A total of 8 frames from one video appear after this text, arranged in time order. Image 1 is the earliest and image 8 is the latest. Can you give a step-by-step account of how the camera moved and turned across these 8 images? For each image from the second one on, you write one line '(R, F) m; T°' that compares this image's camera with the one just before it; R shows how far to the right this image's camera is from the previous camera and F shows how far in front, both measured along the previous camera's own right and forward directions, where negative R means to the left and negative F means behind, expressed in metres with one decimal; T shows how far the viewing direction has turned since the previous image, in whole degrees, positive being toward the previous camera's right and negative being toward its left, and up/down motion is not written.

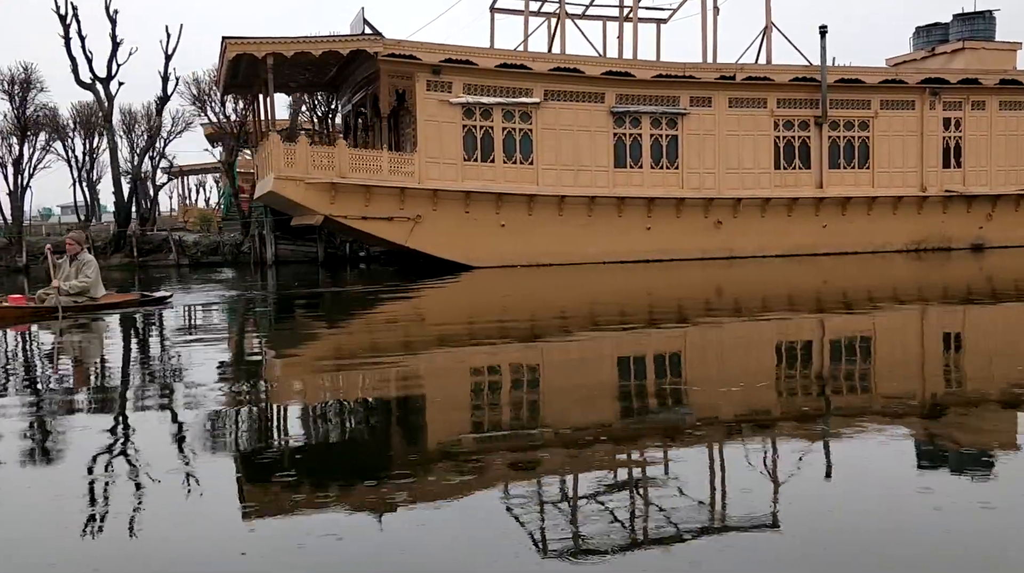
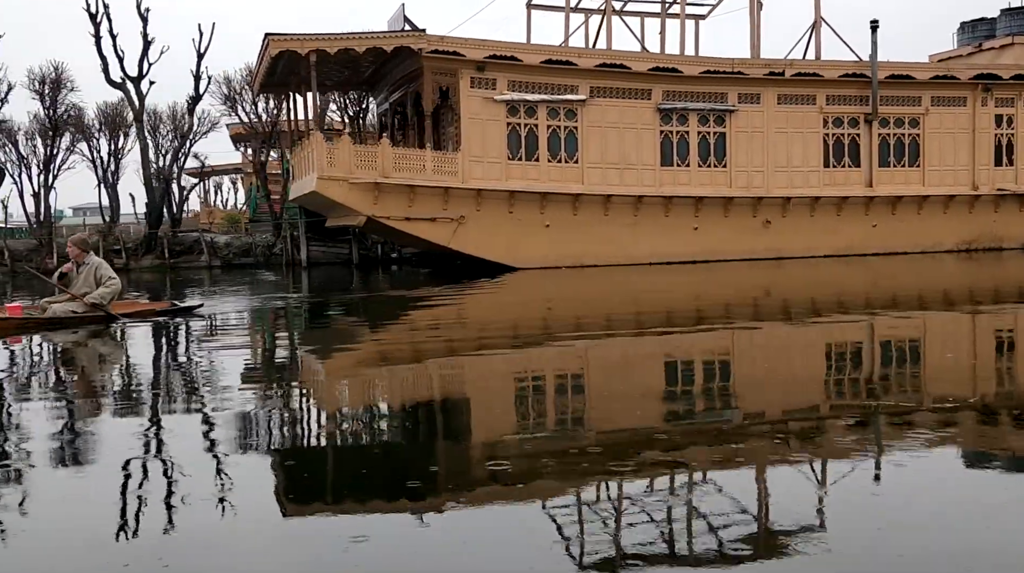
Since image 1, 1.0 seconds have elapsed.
(-0.3, +0.3) m; -1°
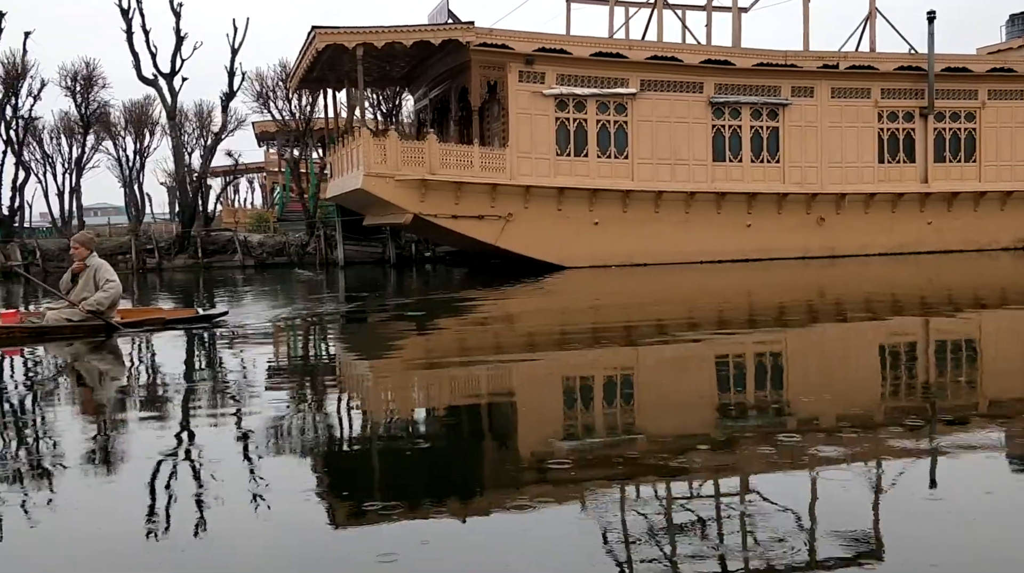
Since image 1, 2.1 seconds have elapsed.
(-0.3, +0.3) m; -1°
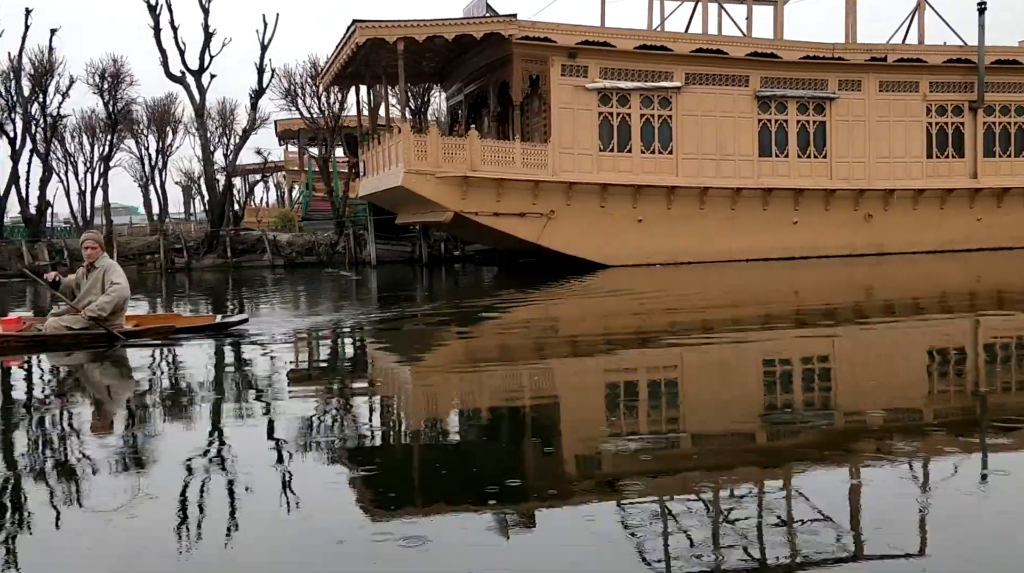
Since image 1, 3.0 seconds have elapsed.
(-0.3, +0.2) m; -1°
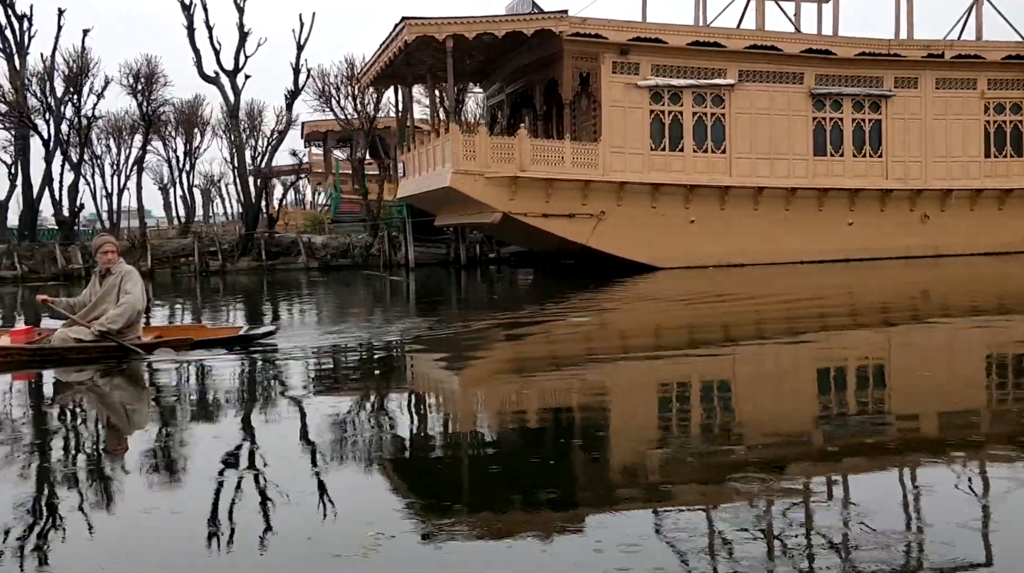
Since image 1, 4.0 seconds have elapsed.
(-0.3, +0.2) m; -1°
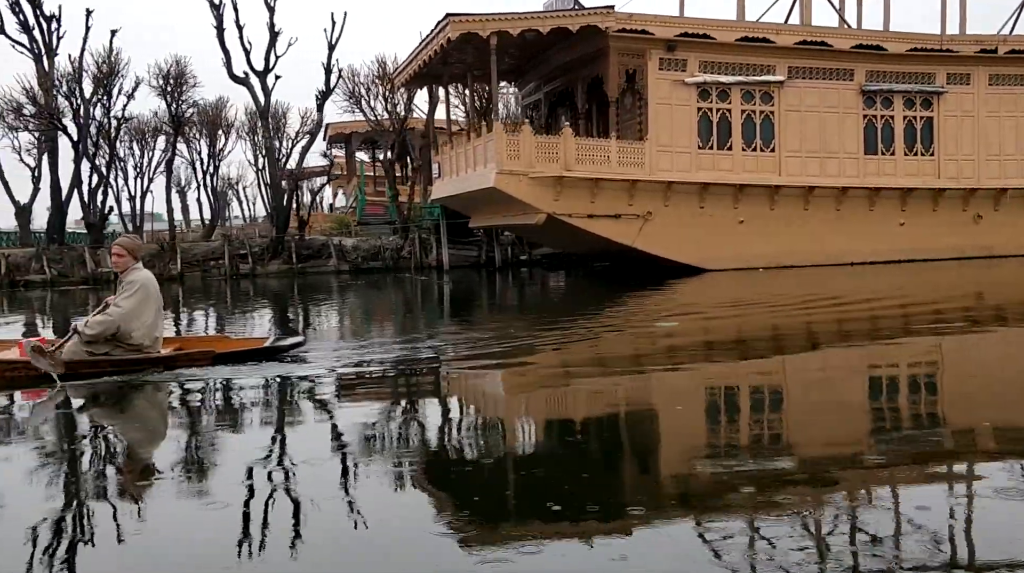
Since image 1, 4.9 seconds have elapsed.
(-0.3, +0.2) m; -1°
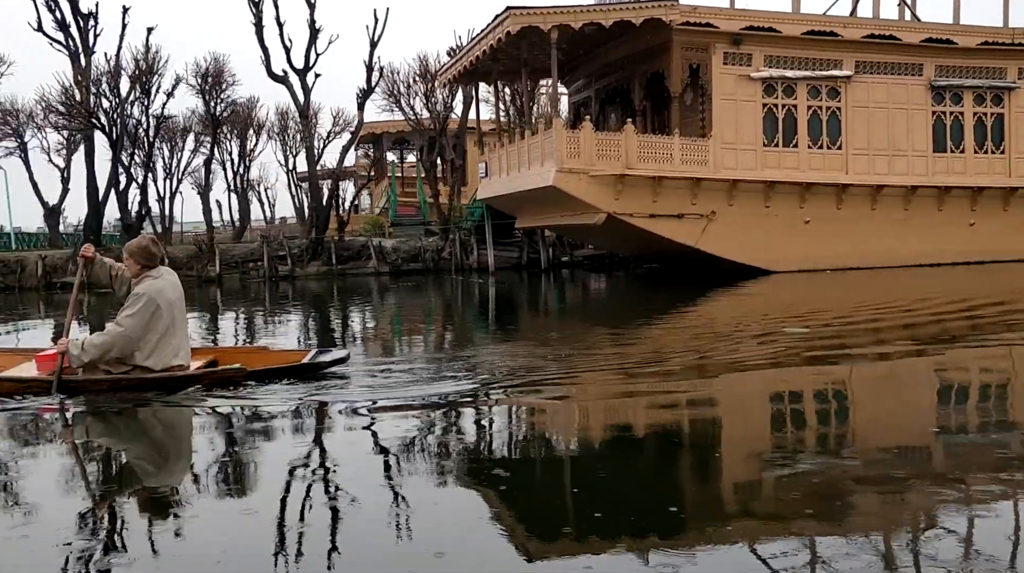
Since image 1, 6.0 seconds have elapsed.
(-0.4, +0.3) m; -1°
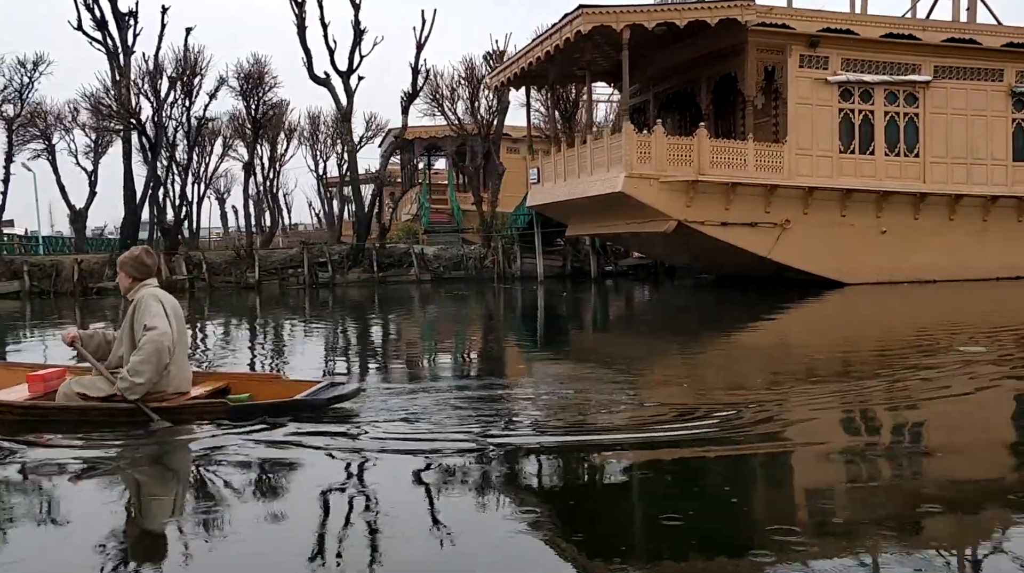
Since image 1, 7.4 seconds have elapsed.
(-0.4, +0.3) m; 0°
